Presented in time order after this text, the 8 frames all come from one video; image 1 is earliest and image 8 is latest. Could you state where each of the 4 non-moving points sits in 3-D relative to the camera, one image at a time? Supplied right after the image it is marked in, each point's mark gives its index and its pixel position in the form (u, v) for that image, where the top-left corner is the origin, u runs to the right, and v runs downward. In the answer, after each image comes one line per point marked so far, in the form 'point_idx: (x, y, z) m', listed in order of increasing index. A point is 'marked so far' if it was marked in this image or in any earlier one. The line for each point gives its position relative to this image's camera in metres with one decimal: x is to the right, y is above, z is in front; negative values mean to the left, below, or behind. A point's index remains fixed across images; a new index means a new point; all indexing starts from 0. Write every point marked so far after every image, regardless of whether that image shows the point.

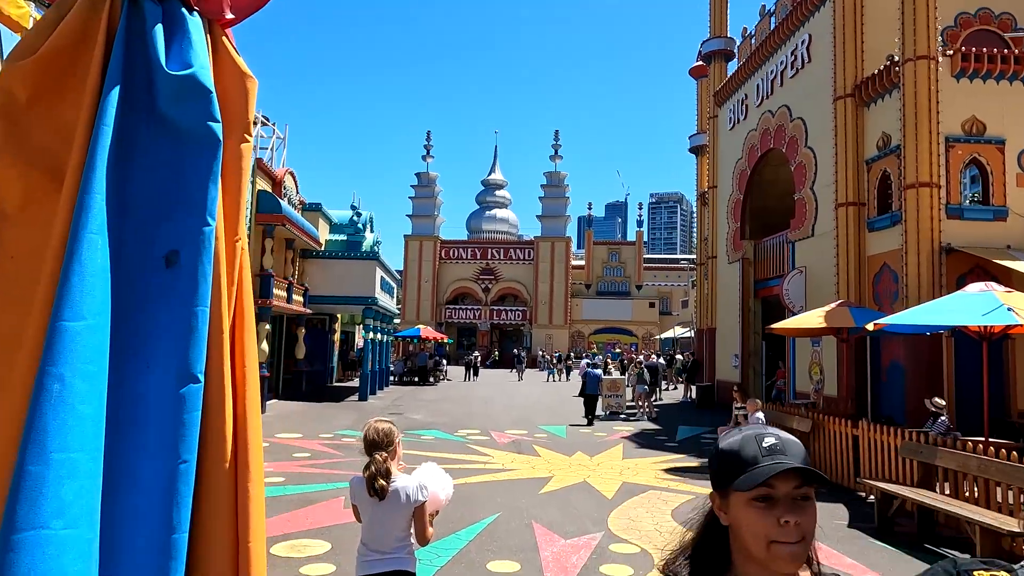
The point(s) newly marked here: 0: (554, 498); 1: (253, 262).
0: (+0.5, -2.6, +8.1) m
1: (-6.5, +0.7, +16.5) m
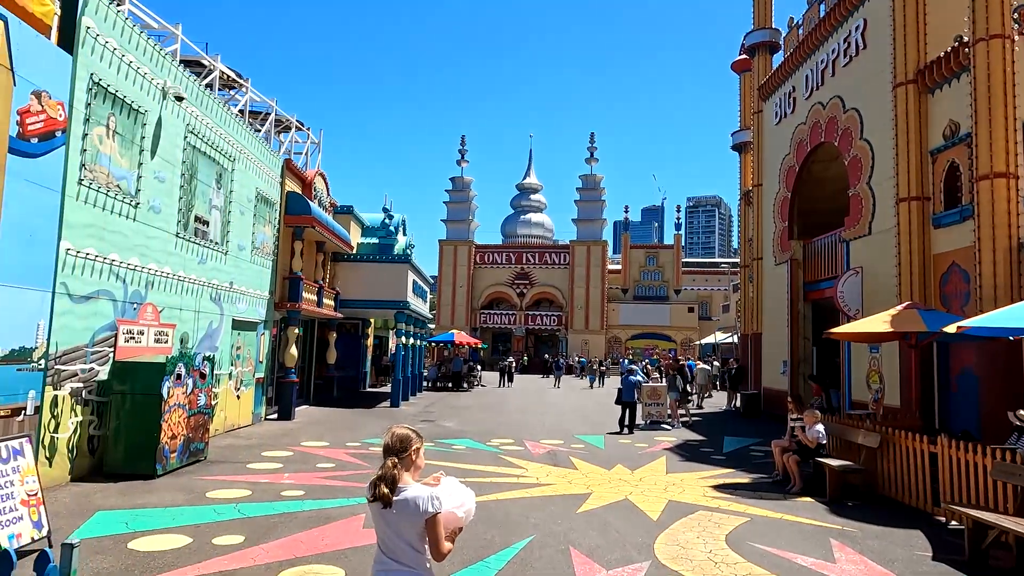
0: (+0.9, -2.6, +7.4) m
1: (-5.6, +0.6, +16.2) m
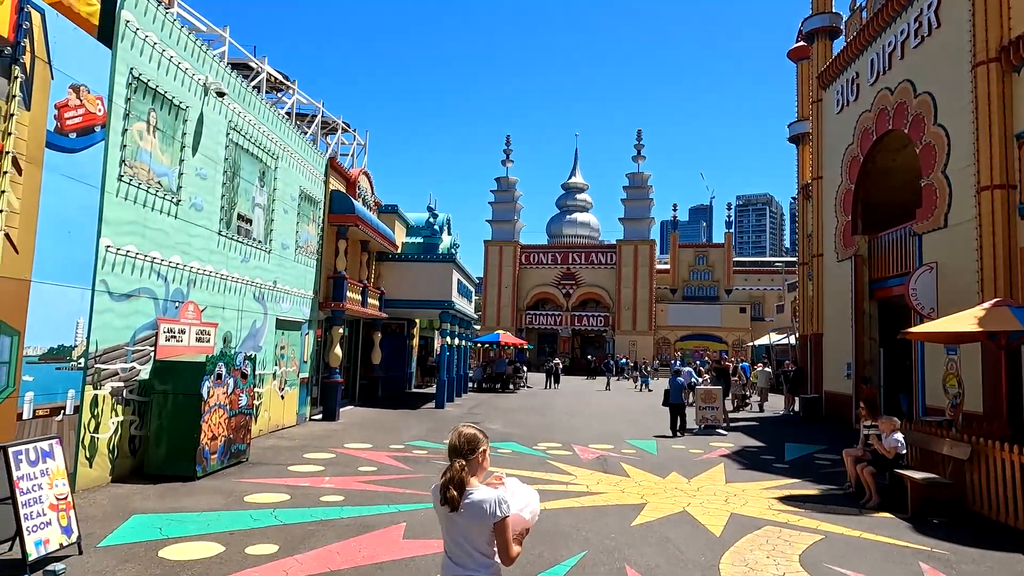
0: (+1.4, -2.5, +6.8) m
1: (-4.5, +0.6, +16.1) m
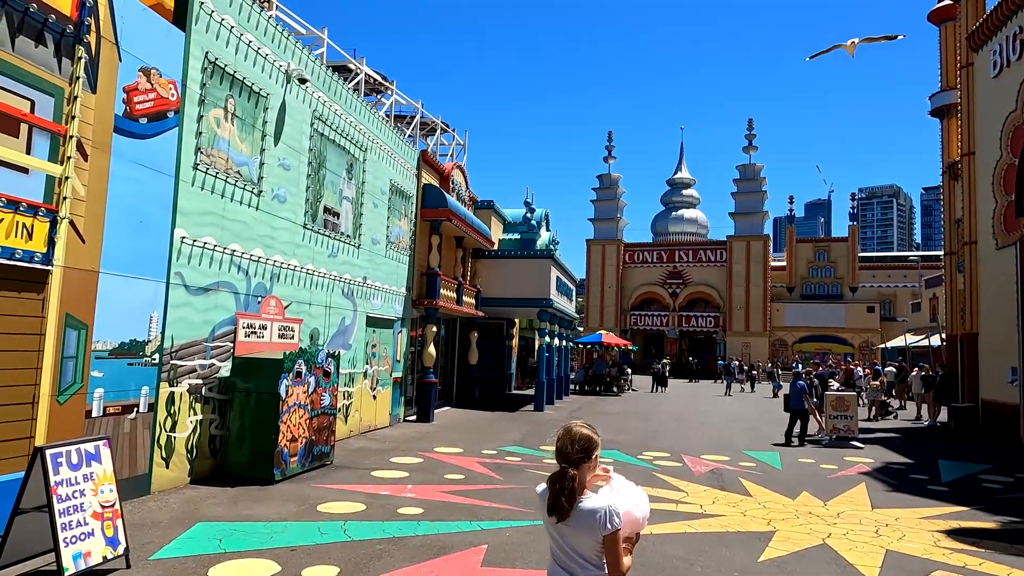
0: (+2.3, -2.4, +5.5) m
1: (-2.2, +0.7, +15.6) m
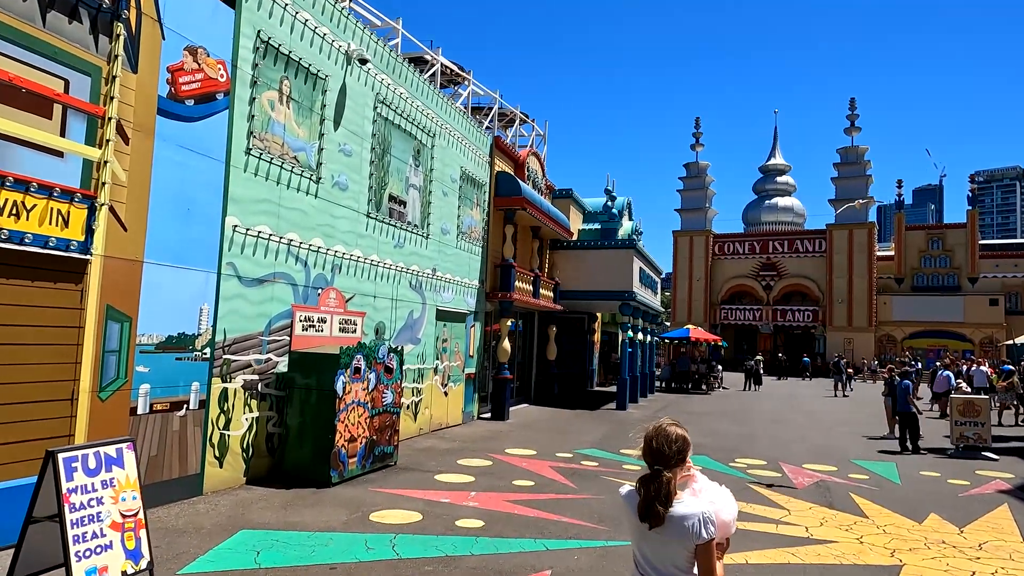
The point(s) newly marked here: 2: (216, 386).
0: (+2.7, -2.3, +4.4) m
1: (-0.4, +0.8, +15.0) m
2: (-3.1, -1.0, +7.0) m
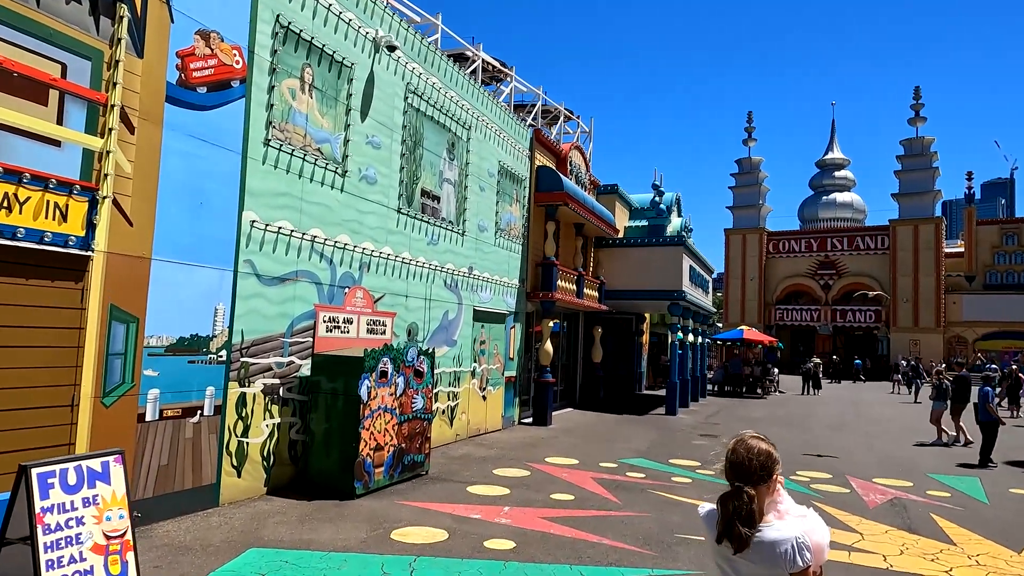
0: (+2.9, -2.2, +3.6) m
1: (+0.5, +0.8, +14.4) m
2: (-2.8, -1.0, +6.6) m
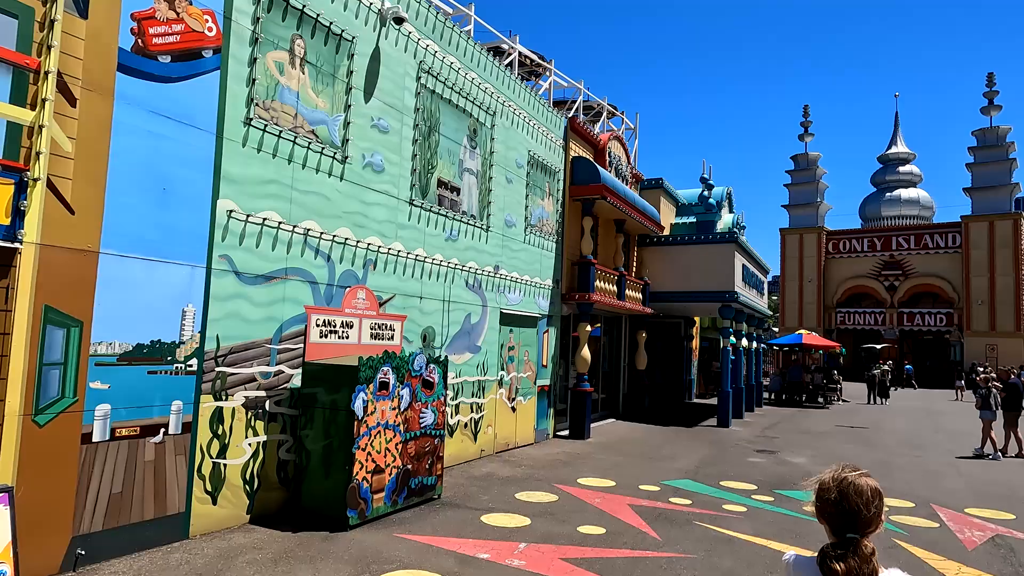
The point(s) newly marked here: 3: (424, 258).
0: (+2.8, -2.1, +2.4) m
1: (+1.2, +0.8, +13.3) m
2: (-2.7, -1.0, +5.8) m
3: (-1.2, +0.4, +8.7) m
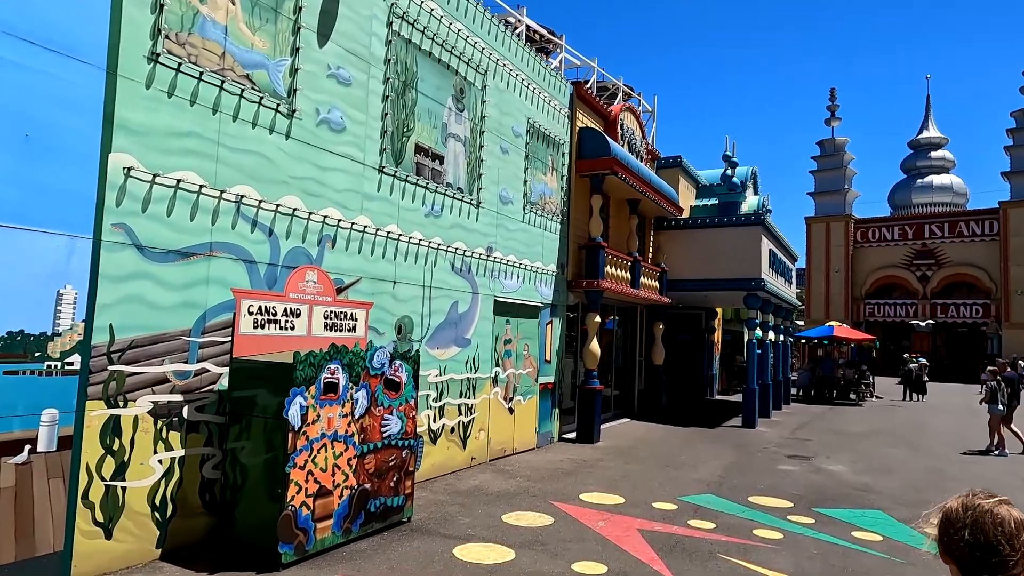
0: (+2.5, -2.0, +1.0) m
1: (+1.2, +1.1, +11.9) m
2: (-2.9, -0.9, +4.5) m
3: (-1.3, +0.6, +7.4) m
